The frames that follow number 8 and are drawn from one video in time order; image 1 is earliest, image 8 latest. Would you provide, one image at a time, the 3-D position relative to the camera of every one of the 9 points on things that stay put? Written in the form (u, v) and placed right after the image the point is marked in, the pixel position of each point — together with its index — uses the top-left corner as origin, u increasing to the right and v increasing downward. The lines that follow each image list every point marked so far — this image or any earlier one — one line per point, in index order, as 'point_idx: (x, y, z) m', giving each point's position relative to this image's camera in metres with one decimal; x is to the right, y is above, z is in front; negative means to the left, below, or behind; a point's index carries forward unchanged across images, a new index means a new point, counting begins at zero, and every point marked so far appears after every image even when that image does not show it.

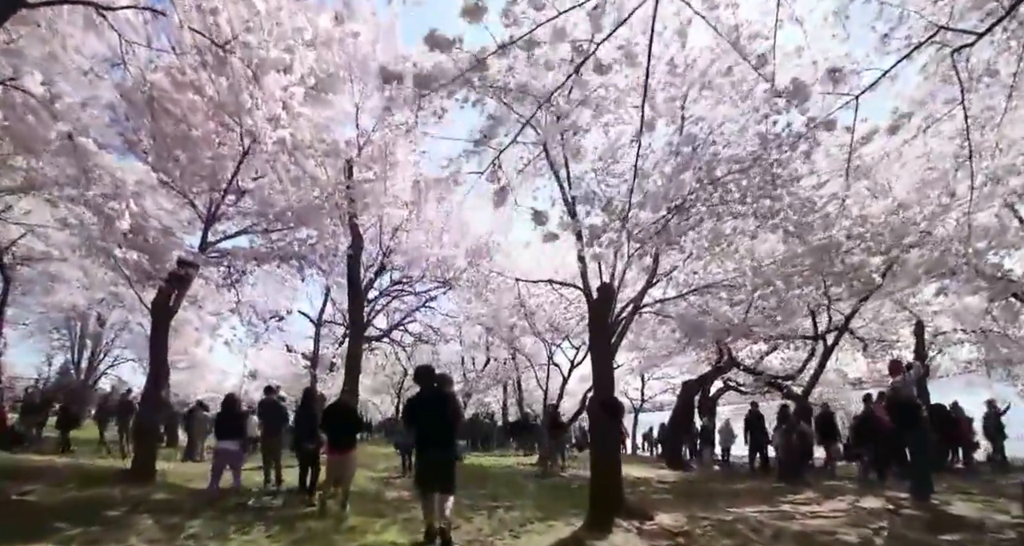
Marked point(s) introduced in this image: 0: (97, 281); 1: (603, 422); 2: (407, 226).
0: (-12.8, -0.3, +17.3) m
1: (+1.4, -2.4, +8.8) m
2: (-2.7, +1.2, +14.7) m
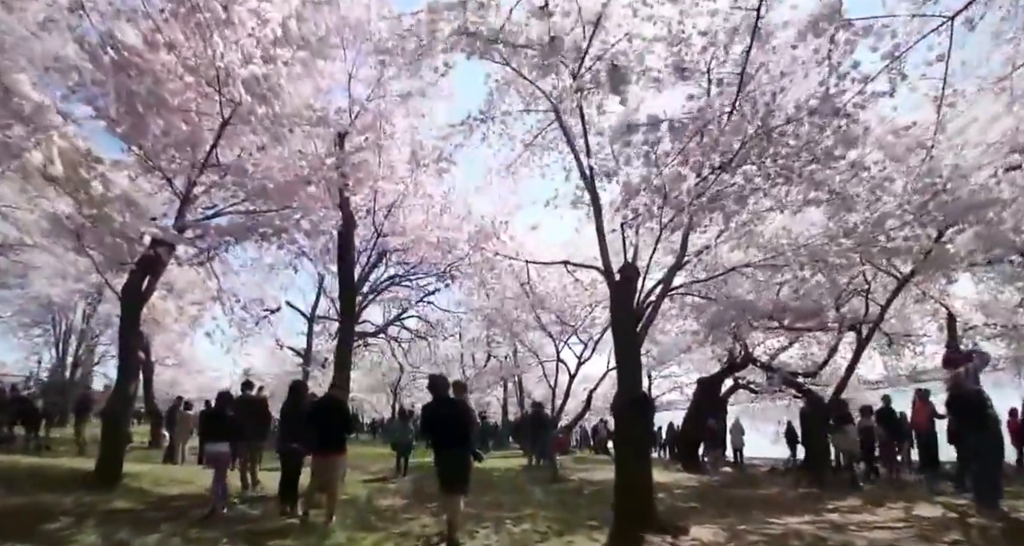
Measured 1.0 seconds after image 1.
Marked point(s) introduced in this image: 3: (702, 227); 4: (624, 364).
0: (-12.6, +0.1, +16.1) m
1: (+1.6, -2.0, +7.6) m
2: (-2.6, +1.6, +13.5) m
3: (+3.2, +0.8, +9.5) m
4: (+1.6, -1.3, +8.0) m
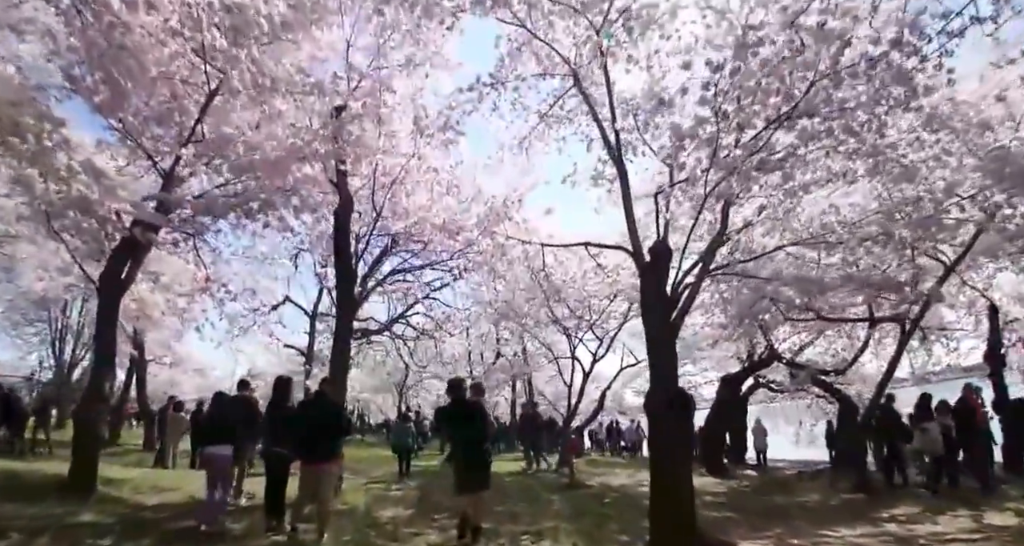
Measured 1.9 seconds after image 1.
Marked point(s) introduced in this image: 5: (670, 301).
0: (-12.3, +0.3, +15.2) m
1: (+1.8, -1.8, +6.6) m
2: (-2.3, +1.8, +12.5) m
3: (+3.4, +1.1, +8.4) m
4: (+1.8, -1.1, +7.0) m
5: (+2.0, -0.3, +7.3) m
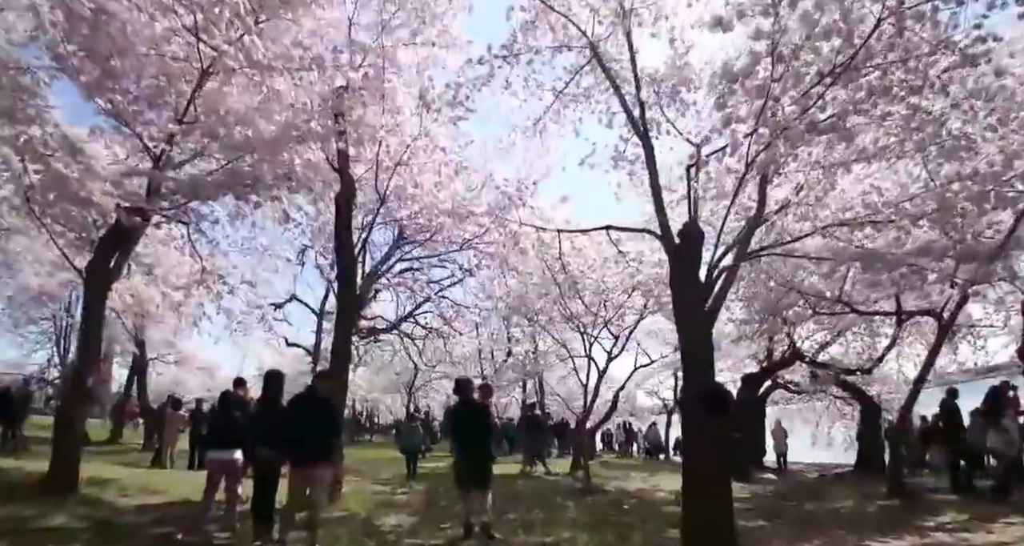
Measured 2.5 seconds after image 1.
0: (-12.0, +0.5, +14.7) m
1: (+2.0, -1.6, +5.9) m
2: (-2.1, +2.0, +11.9) m
3: (+3.6, +1.3, +7.6) m
4: (+2.0, -0.9, +6.2) m
5: (+2.2, -0.2, +6.6) m
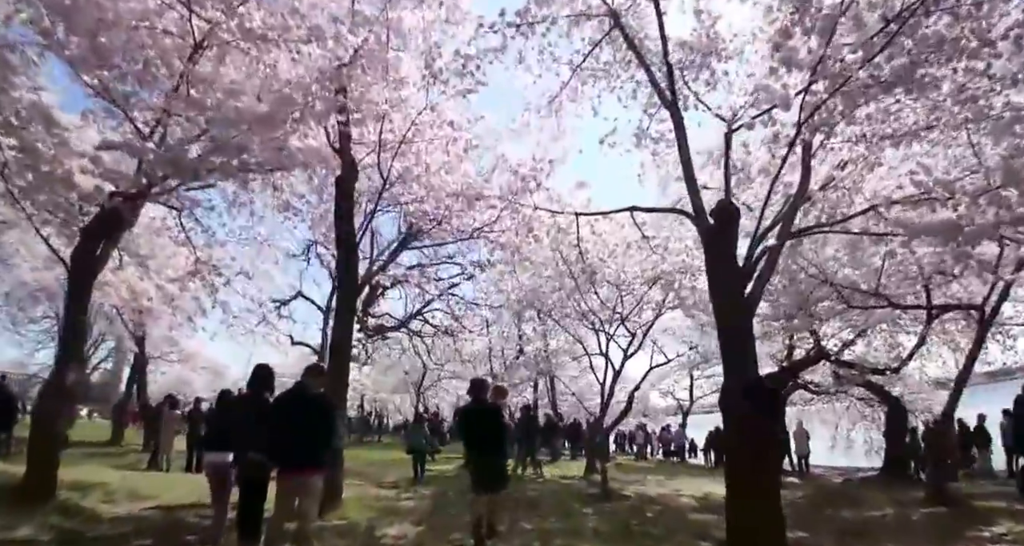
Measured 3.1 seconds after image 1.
0: (-11.7, +0.6, +14.2) m
1: (+2.1, -1.4, +5.1) m
2: (-1.8, +2.1, +11.2) m
3: (+3.8, +1.5, +6.9) m
4: (+2.1, -0.7, +5.5) m
5: (+2.4, 0.0, +5.9) m
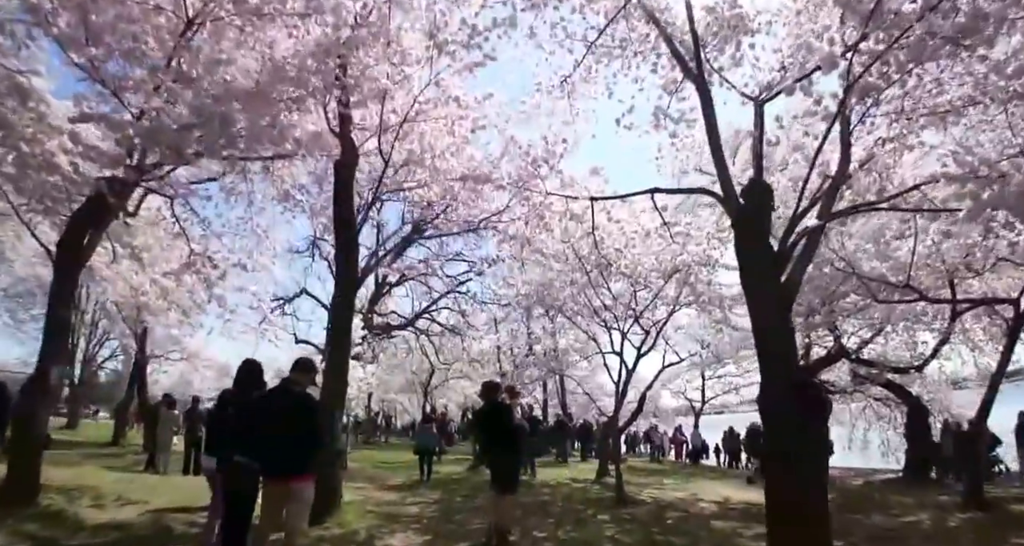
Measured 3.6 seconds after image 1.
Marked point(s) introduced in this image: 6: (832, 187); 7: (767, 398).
0: (-11.5, +0.7, +13.8) m
1: (+2.2, -1.2, +4.6) m
2: (-1.6, +2.3, +10.7) m
3: (+3.9, +1.6, +6.3) m
4: (+2.2, -0.5, +4.9) m
5: (+2.5, +0.2, +5.3) m
6: (+3.2, +0.9, +5.8) m
7: (+2.1, -1.1, +4.7) m
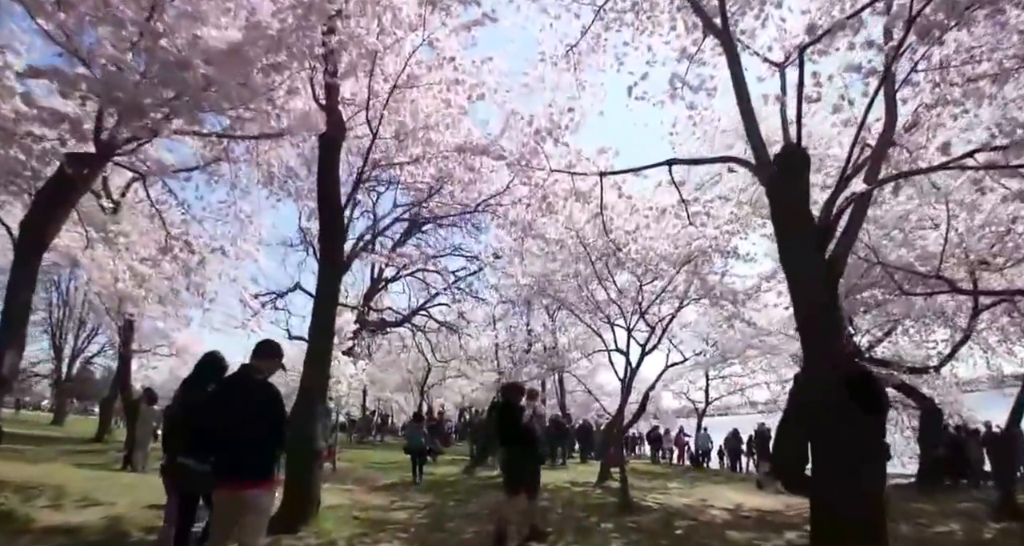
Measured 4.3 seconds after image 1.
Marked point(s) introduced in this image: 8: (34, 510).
0: (-11.5, +1.0, +13.1) m
1: (+2.2, -1.1, +3.9) m
2: (-1.6, +2.5, +10.0) m
3: (+3.9, +1.8, +5.6) m
4: (+2.2, -0.4, +4.2) m
5: (+2.5, +0.3, +4.6) m
6: (+3.2, +1.0, +5.1) m
7: (+2.1, -0.9, +4.0) m
8: (-6.3, -3.1, +7.5) m
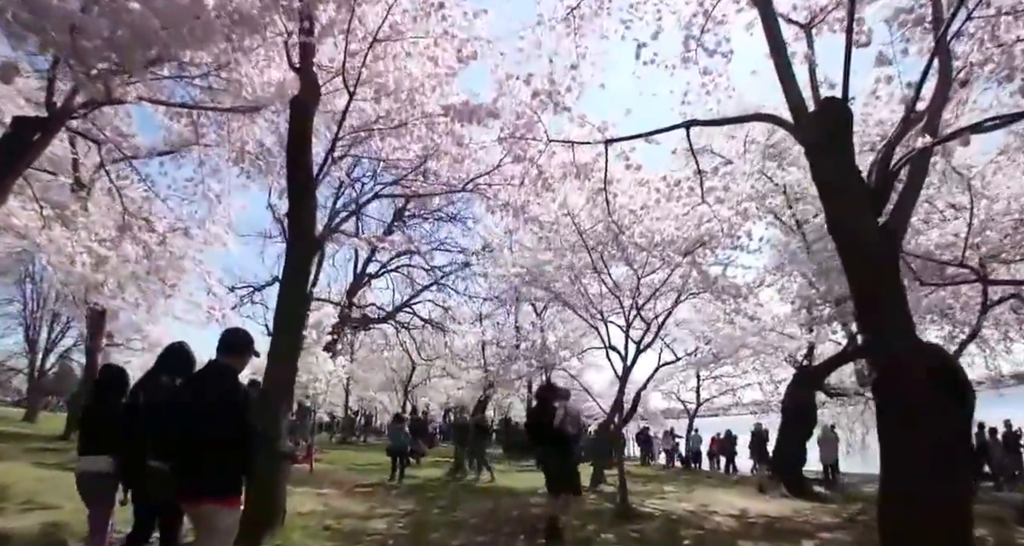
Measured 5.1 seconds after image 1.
0: (-11.7, +1.3, +12.1) m
1: (+2.2, -0.9, +3.2) m
2: (-1.7, +2.7, +9.2) m
3: (+3.9, +2.0, +5.0) m
4: (+2.2, -0.2, +3.5) m
5: (+2.5, +0.5, +3.9) m
6: (+3.2, +1.2, +4.4) m
7: (+2.1, -0.7, +3.3) m
8: (-6.4, -2.9, +6.6) m
